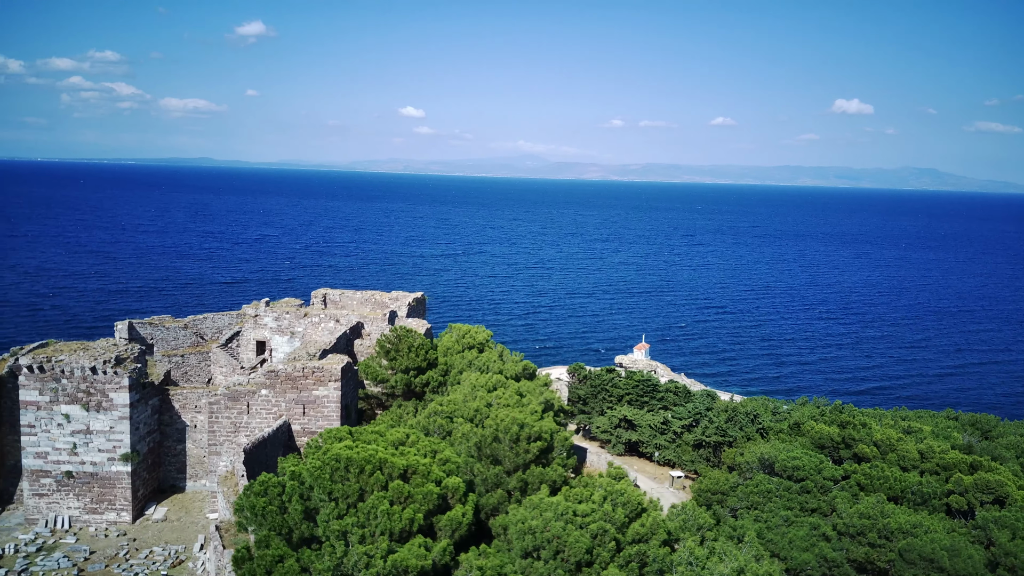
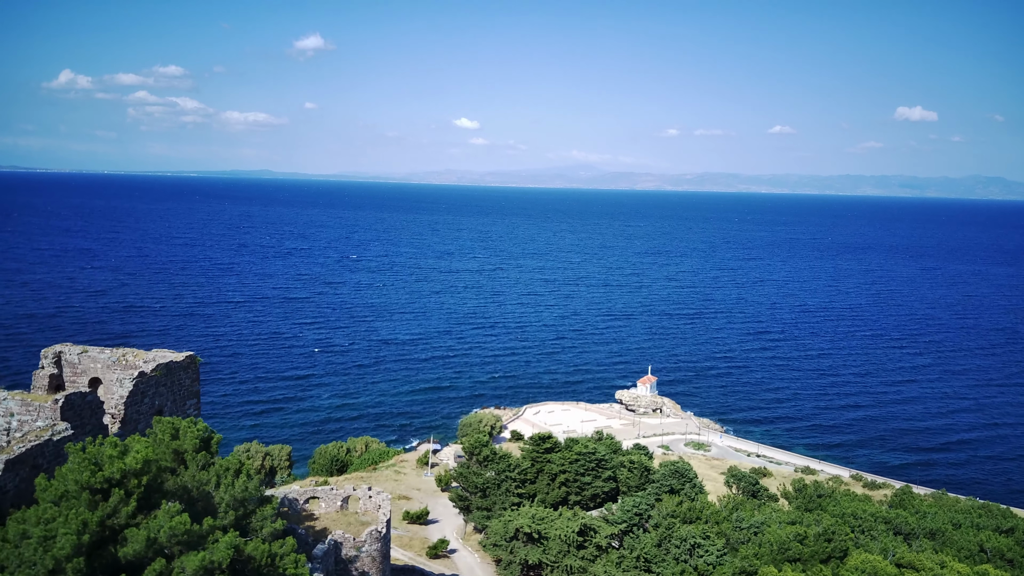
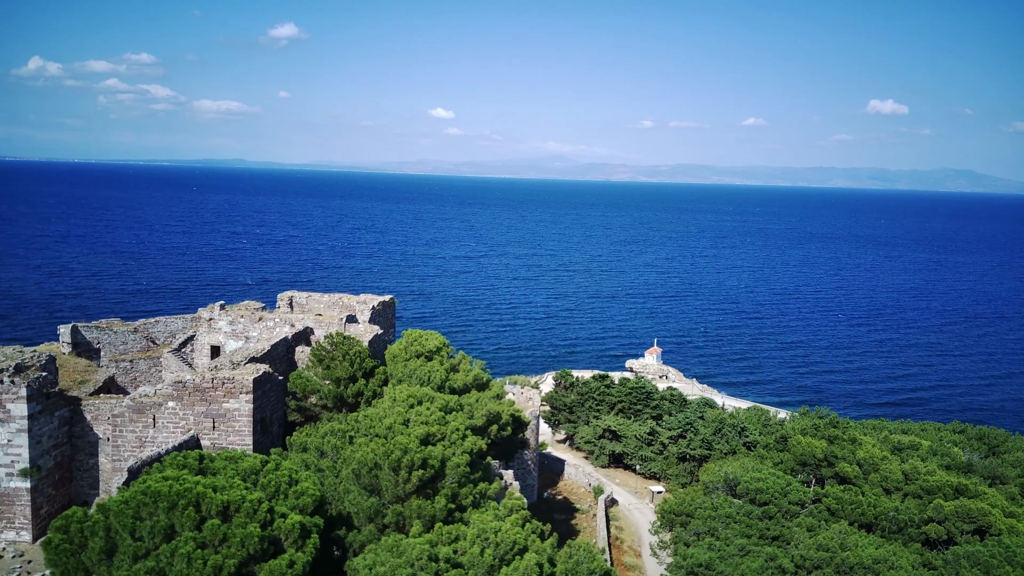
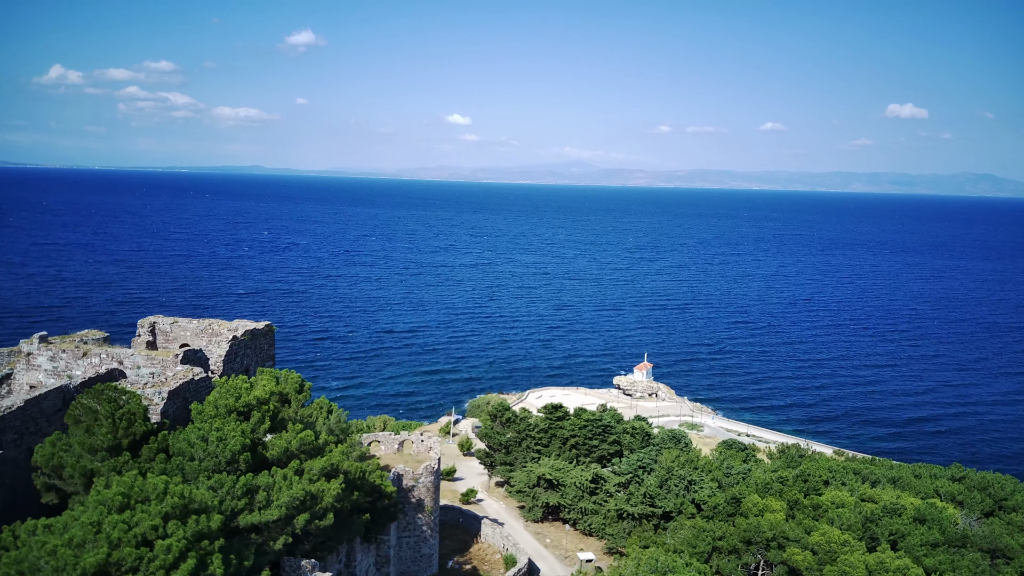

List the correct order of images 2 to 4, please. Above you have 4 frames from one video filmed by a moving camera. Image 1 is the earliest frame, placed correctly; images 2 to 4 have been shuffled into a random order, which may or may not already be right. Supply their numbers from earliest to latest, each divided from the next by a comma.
3, 4, 2
